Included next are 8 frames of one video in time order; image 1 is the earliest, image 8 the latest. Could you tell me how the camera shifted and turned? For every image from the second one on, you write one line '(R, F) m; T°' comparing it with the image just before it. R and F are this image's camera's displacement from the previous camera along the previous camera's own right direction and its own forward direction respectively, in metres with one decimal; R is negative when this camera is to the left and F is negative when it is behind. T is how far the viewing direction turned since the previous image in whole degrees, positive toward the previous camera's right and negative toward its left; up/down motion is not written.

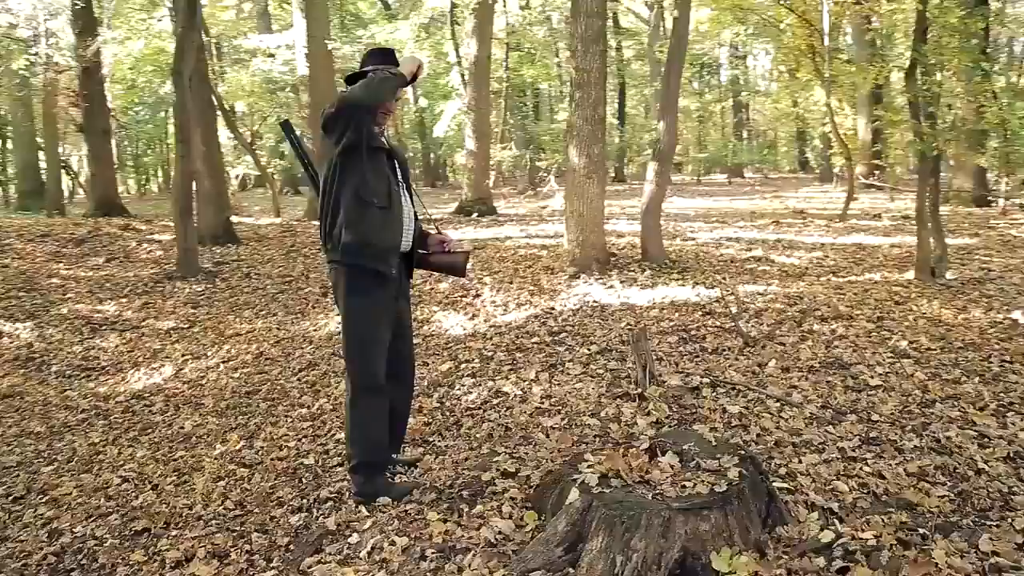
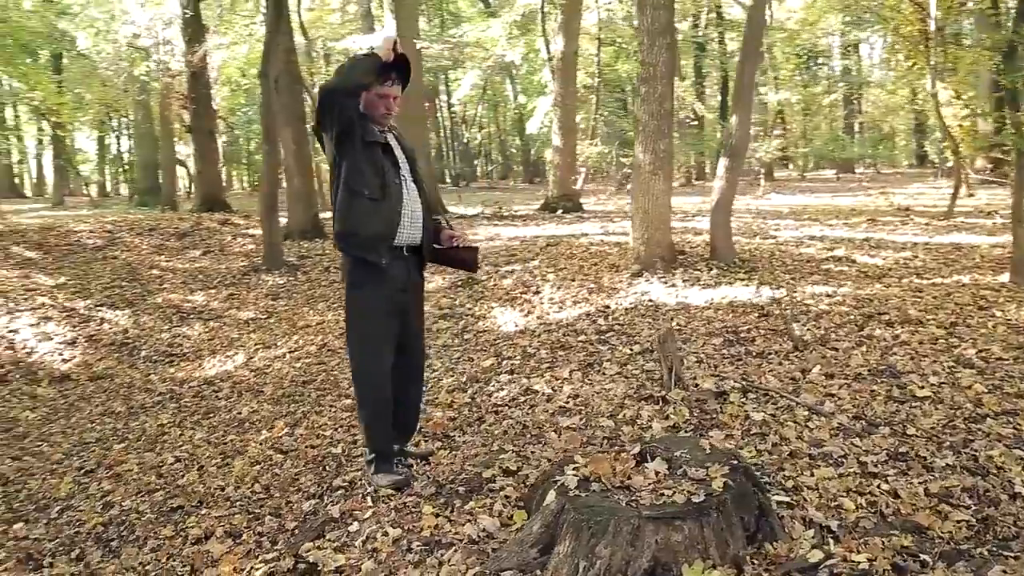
(+0.6, +0.1) m; -8°
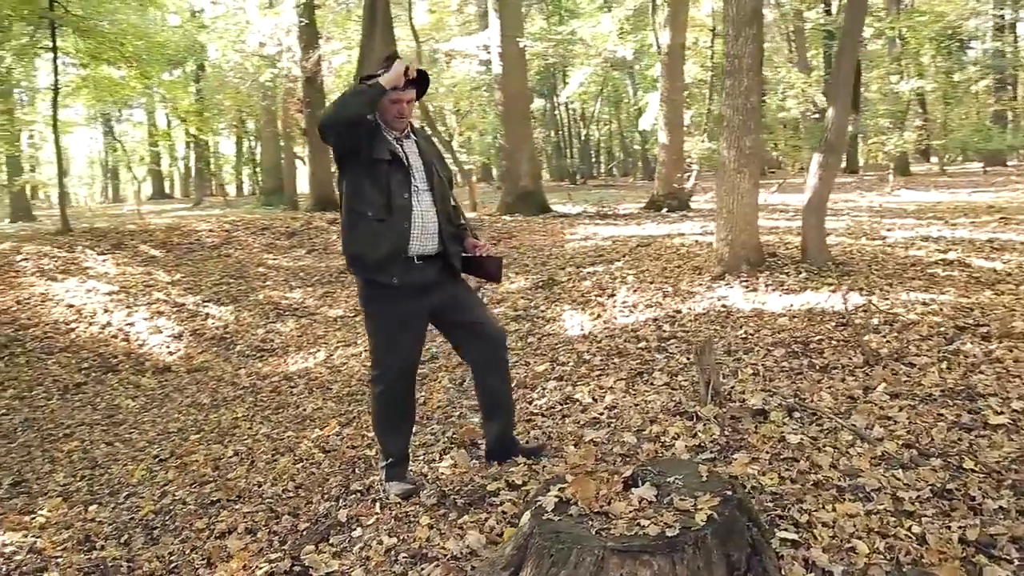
(+0.7, +0.2) m; -9°
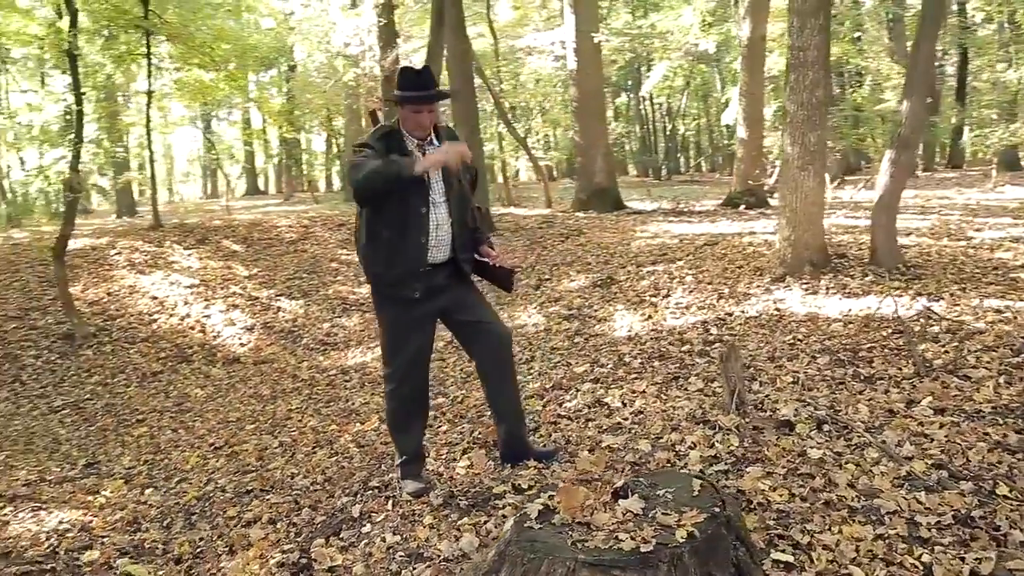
(+0.5, +0.1) m; -7°
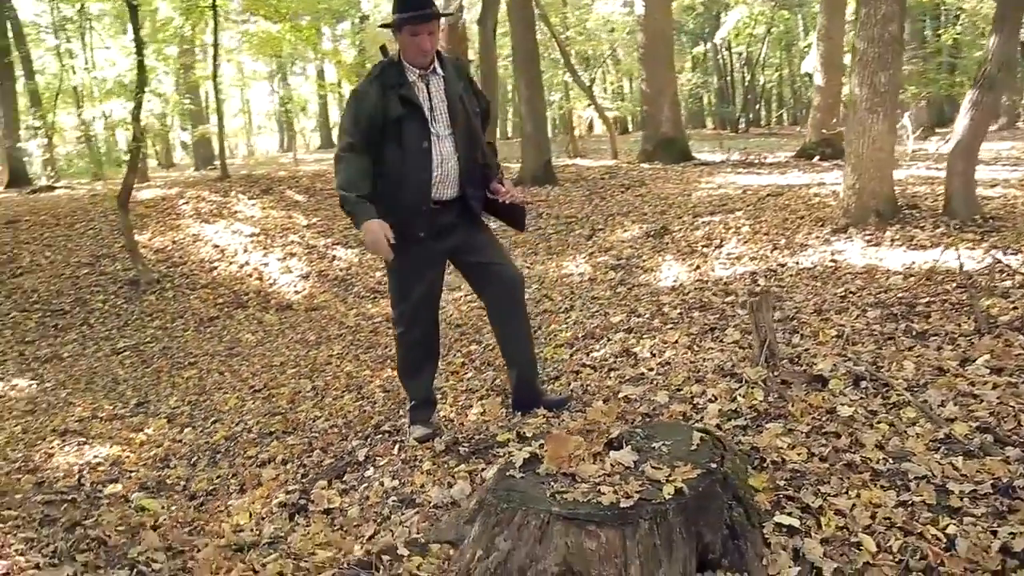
(+0.4, +0.3) m; -6°
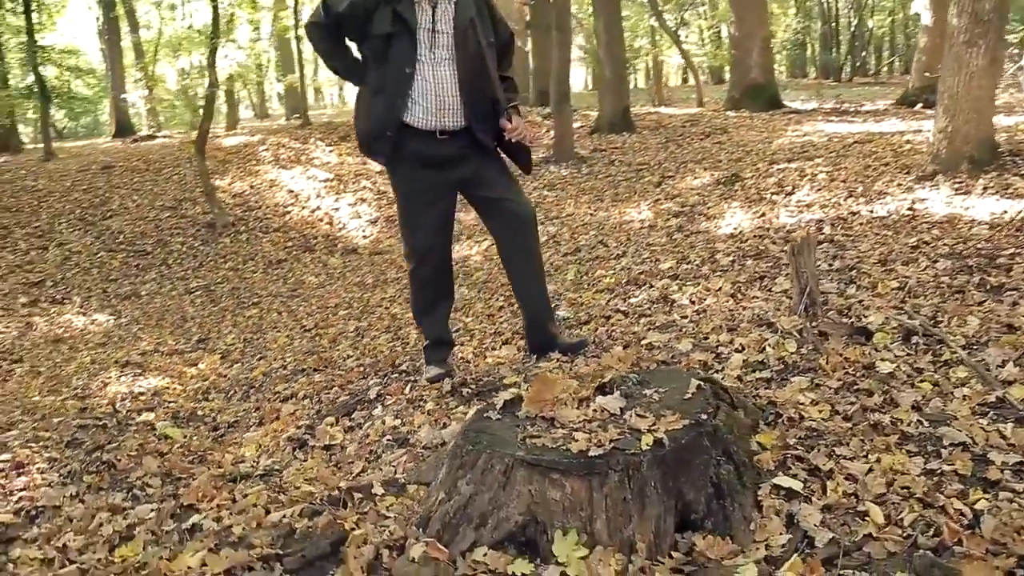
(+0.4, +0.3) m; -7°
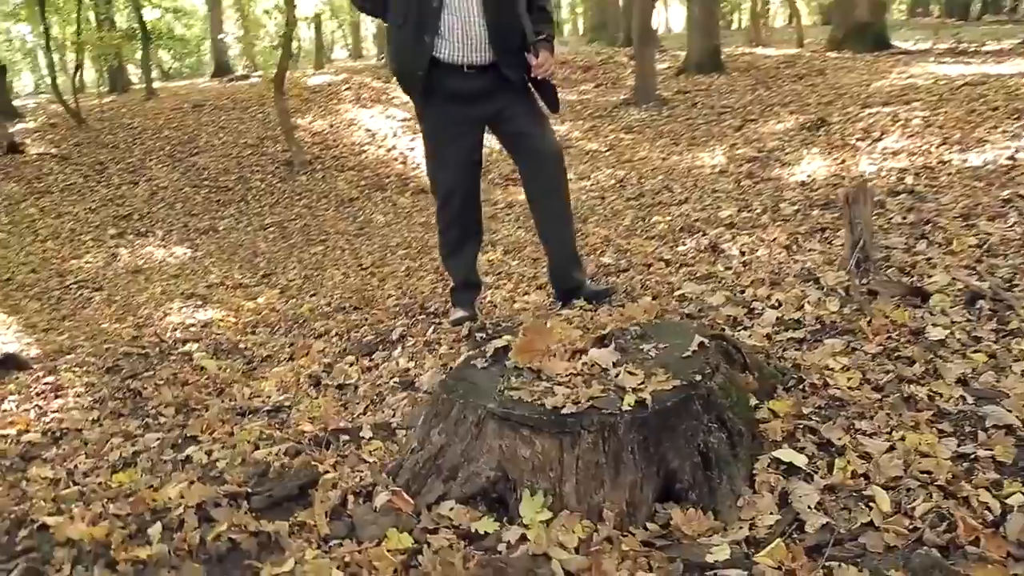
(+0.4, +0.2) m; -7°
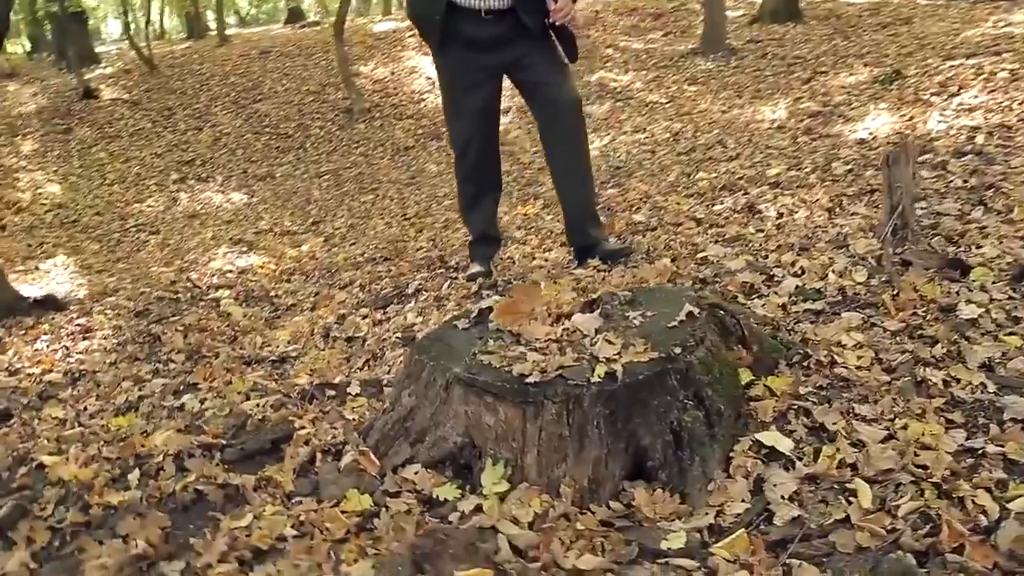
(+0.3, +0.1) m; -5°
